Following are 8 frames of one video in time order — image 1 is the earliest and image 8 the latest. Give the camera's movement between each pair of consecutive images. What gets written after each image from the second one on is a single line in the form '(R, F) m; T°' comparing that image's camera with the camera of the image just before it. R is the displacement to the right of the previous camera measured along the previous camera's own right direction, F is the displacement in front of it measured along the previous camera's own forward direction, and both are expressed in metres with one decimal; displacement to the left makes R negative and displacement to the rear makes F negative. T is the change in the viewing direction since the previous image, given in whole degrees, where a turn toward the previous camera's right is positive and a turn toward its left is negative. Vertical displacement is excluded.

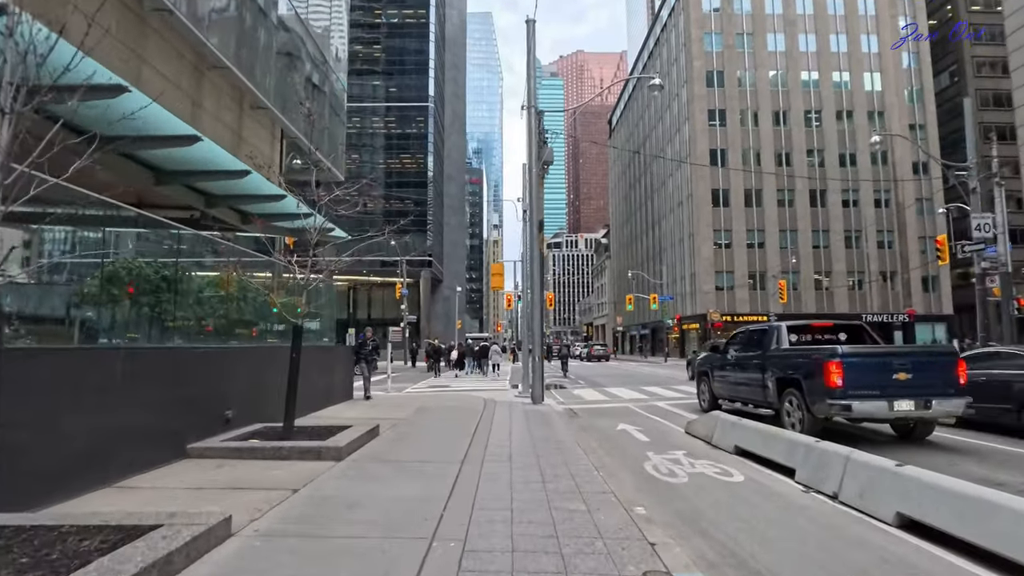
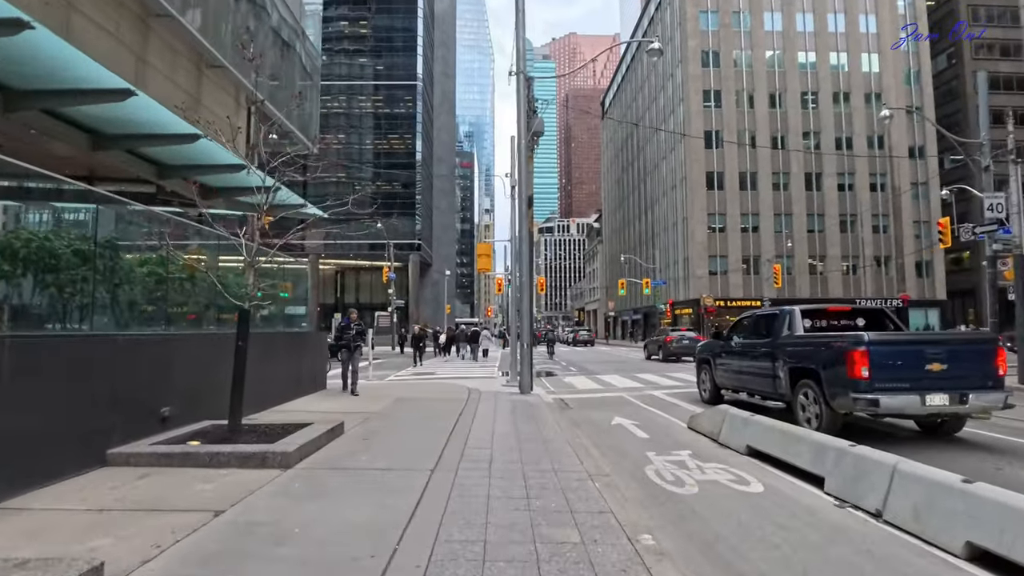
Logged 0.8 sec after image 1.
(+0.1, +1.1) m; +1°
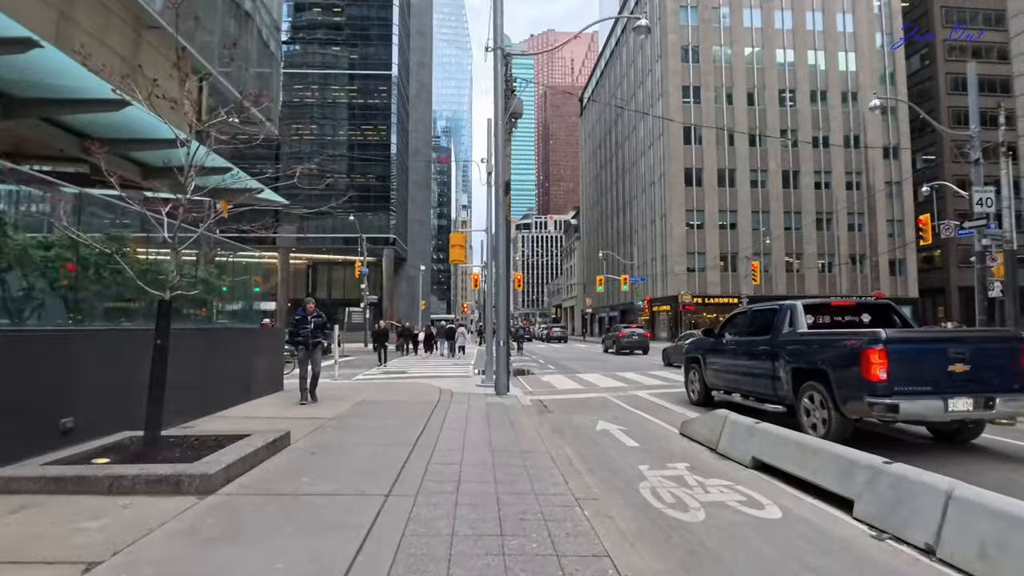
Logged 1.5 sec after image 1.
(0.0, +1.0) m; +2°
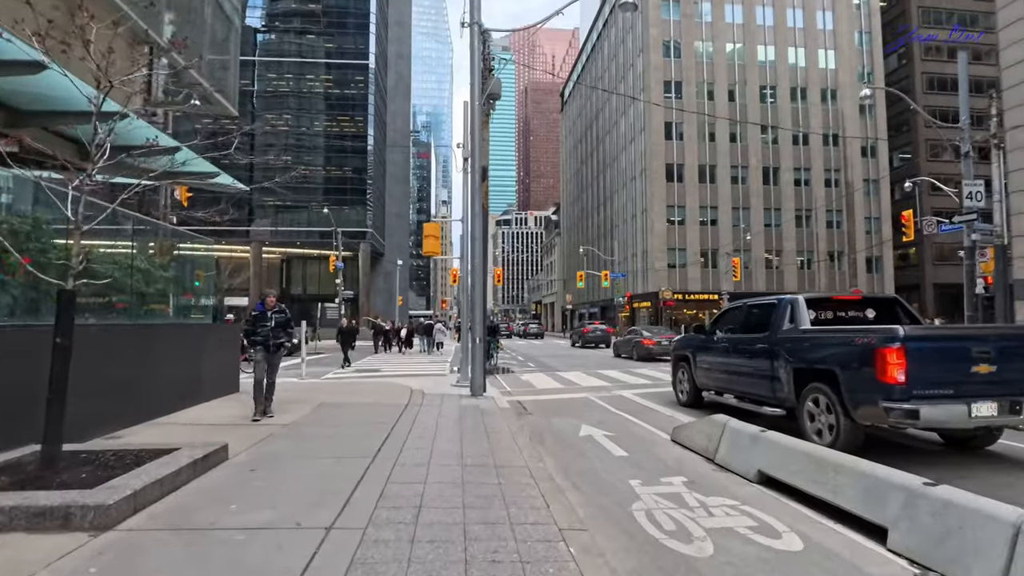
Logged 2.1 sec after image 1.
(+0.1, +0.9) m; +2°
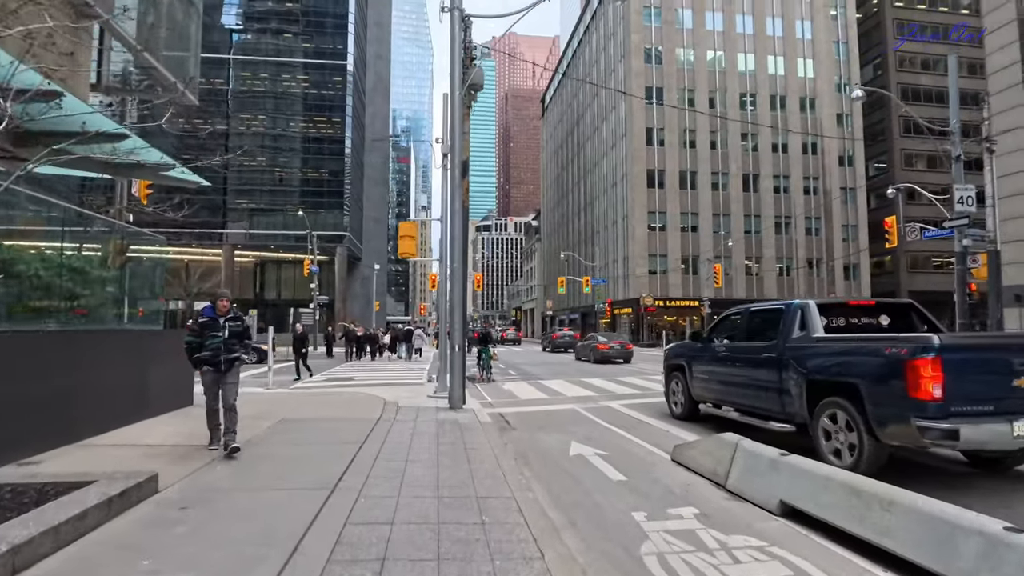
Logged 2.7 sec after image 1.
(-0.1, +0.9) m; +2°
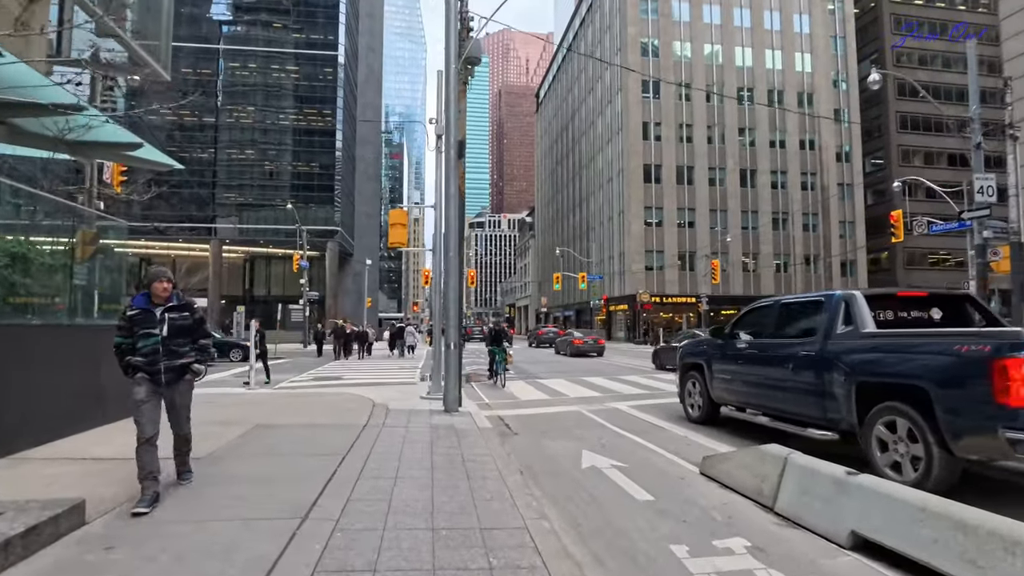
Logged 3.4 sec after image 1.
(-0.1, +1.0) m; +1°
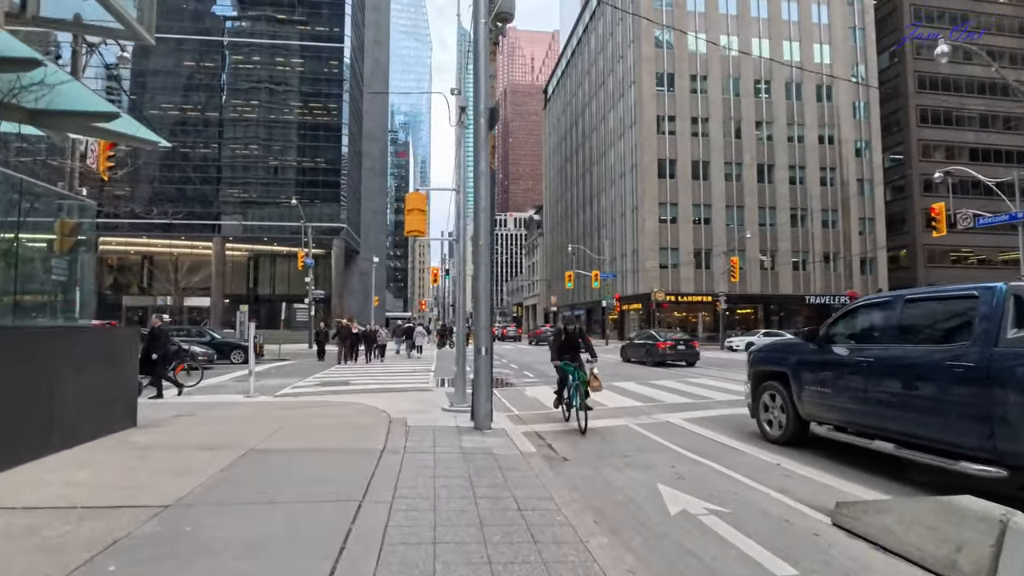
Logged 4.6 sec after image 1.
(-0.5, +1.6) m; 0°
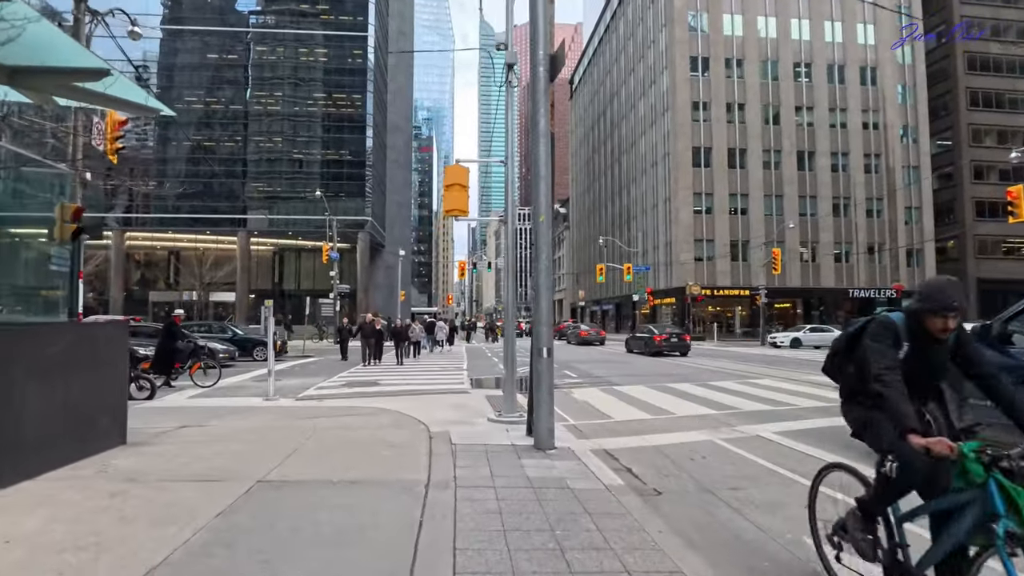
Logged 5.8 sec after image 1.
(-0.5, +1.6) m; -2°
